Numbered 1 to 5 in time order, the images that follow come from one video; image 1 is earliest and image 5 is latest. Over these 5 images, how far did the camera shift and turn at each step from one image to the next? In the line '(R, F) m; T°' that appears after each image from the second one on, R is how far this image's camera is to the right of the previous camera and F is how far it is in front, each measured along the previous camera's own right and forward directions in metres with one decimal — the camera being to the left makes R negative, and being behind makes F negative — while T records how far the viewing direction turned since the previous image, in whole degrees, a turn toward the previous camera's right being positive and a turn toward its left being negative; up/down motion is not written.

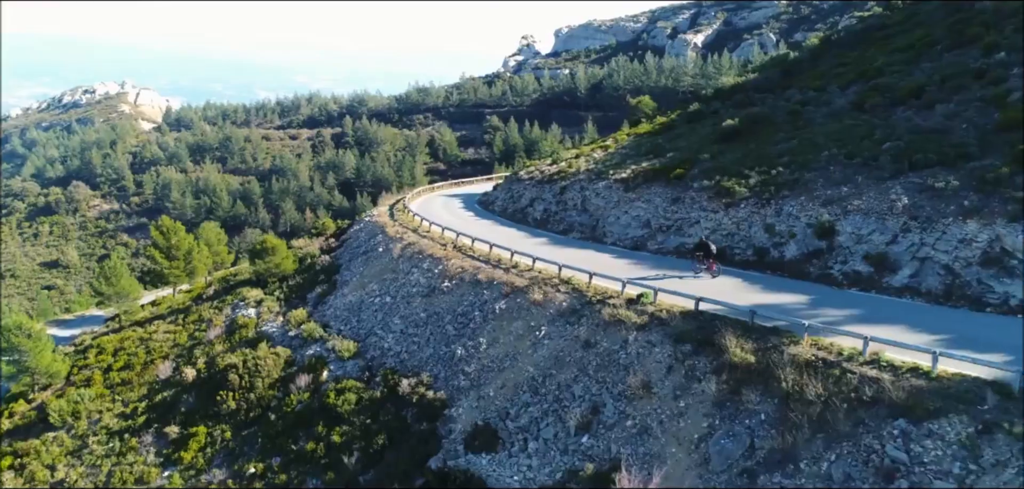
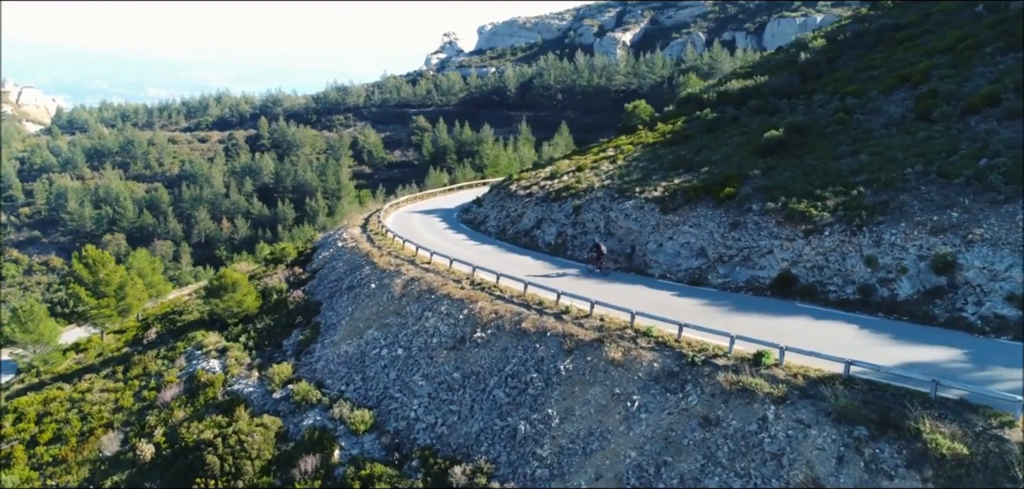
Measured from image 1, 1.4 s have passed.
(-3.8, +4.5) m; +7°
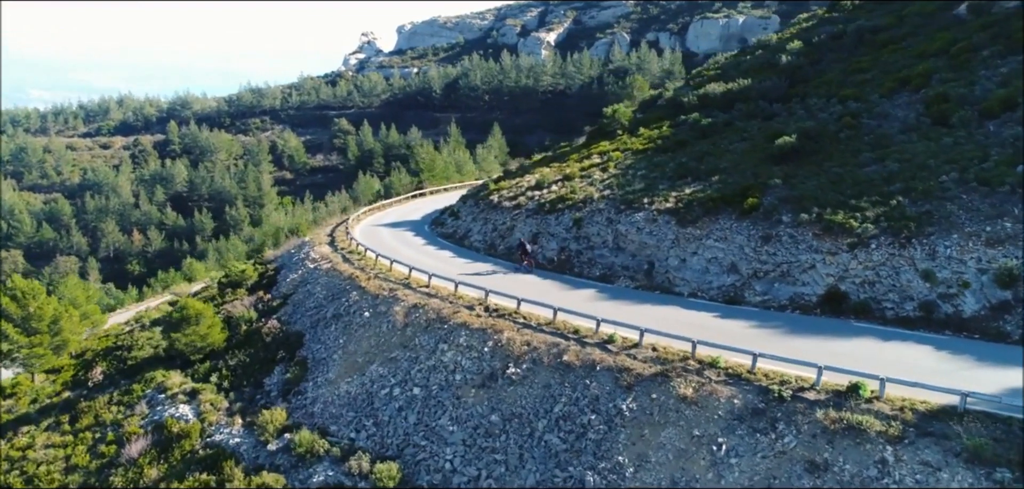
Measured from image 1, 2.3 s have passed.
(-3.1, +2.2) m; +7°
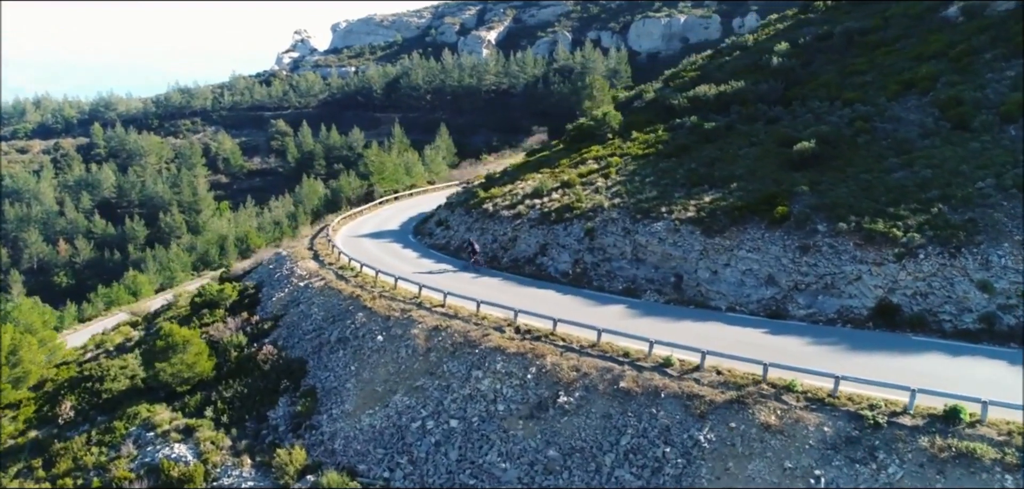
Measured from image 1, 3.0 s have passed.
(-2.8, +1.5) m; +5°
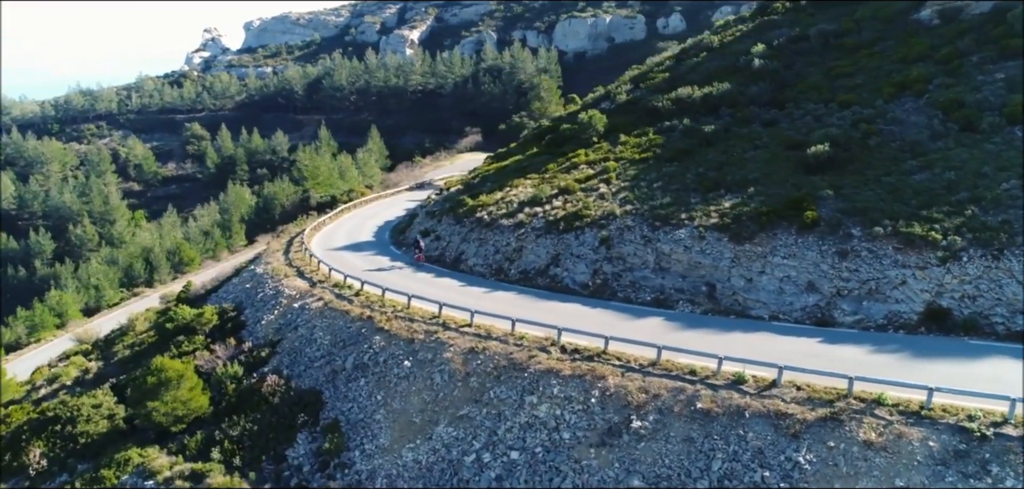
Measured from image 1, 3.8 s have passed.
(-3.4, +1.4) m; +7°
